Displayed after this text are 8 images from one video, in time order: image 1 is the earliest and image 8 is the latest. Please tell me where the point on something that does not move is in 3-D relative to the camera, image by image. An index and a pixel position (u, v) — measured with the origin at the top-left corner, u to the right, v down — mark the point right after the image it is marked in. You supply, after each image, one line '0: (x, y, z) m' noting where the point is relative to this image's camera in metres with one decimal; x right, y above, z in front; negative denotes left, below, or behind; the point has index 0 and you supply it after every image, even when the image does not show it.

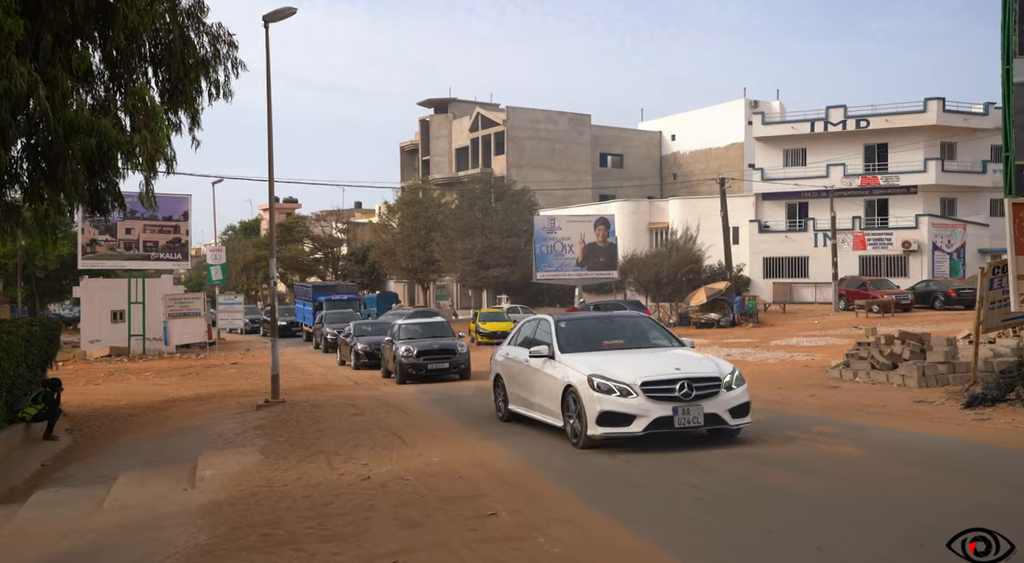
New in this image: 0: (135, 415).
0: (-8.1, -2.9, +17.8) m
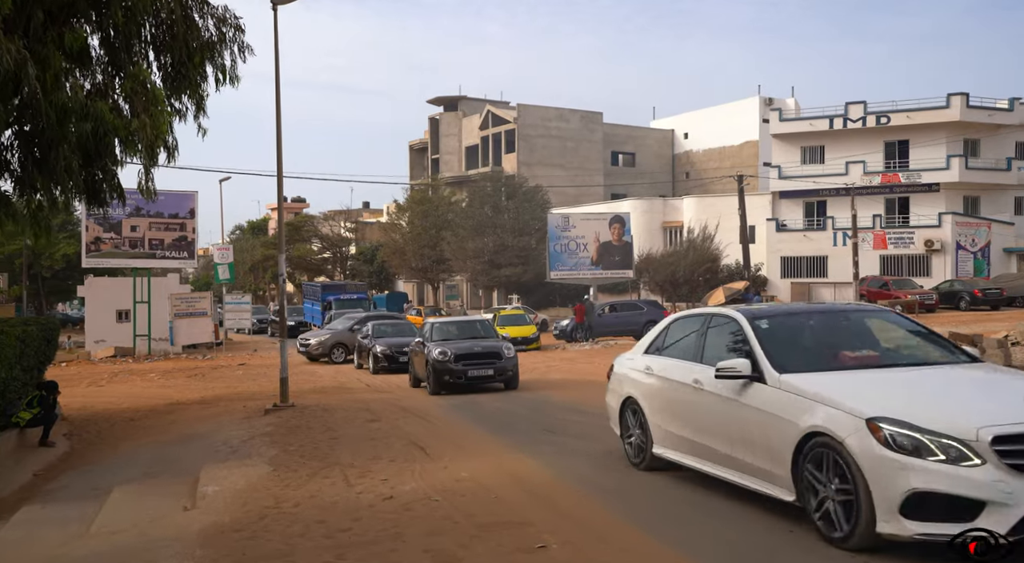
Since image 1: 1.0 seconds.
0: (-7.7, -2.9, +16.9) m
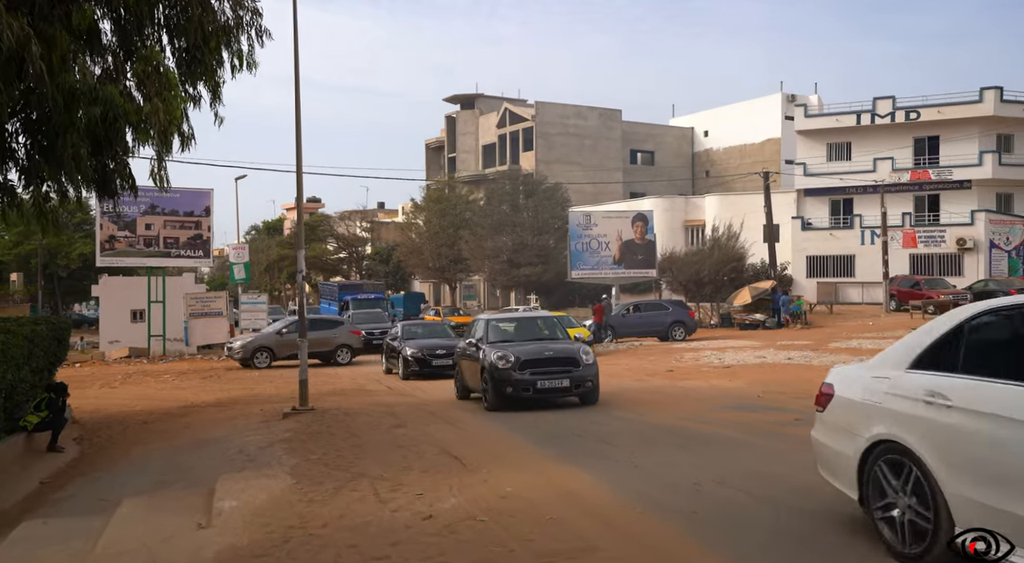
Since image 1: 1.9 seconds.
0: (-7.1, -2.8, +16.2) m
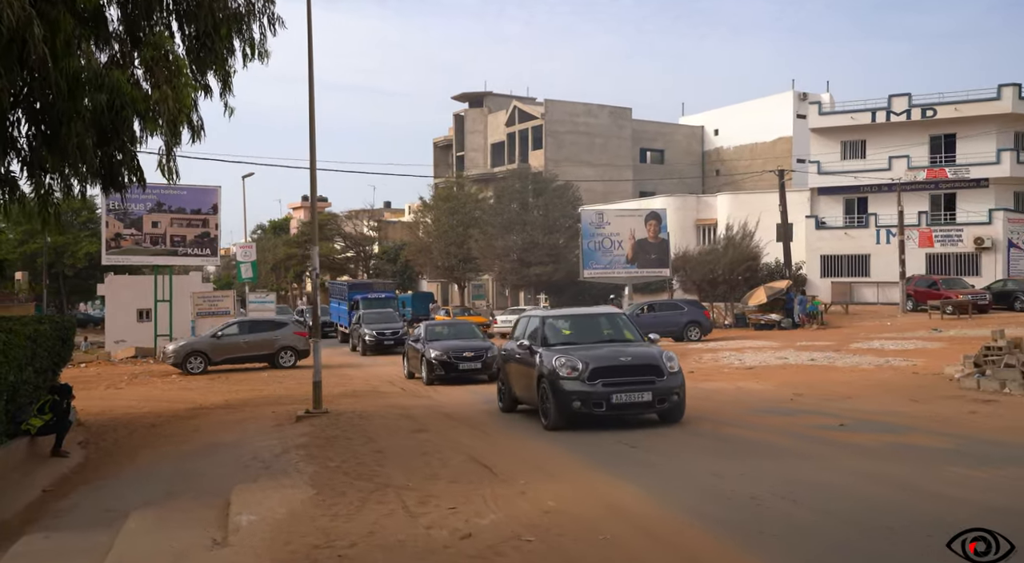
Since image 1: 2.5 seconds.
0: (-6.7, -2.8, +15.6) m
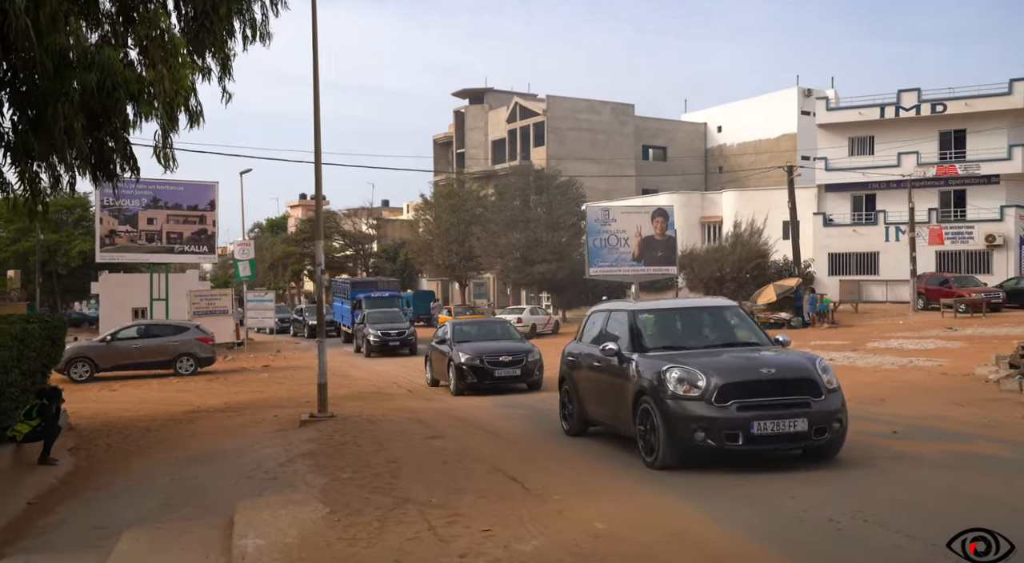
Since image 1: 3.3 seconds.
0: (-6.4, -2.7, +14.8) m
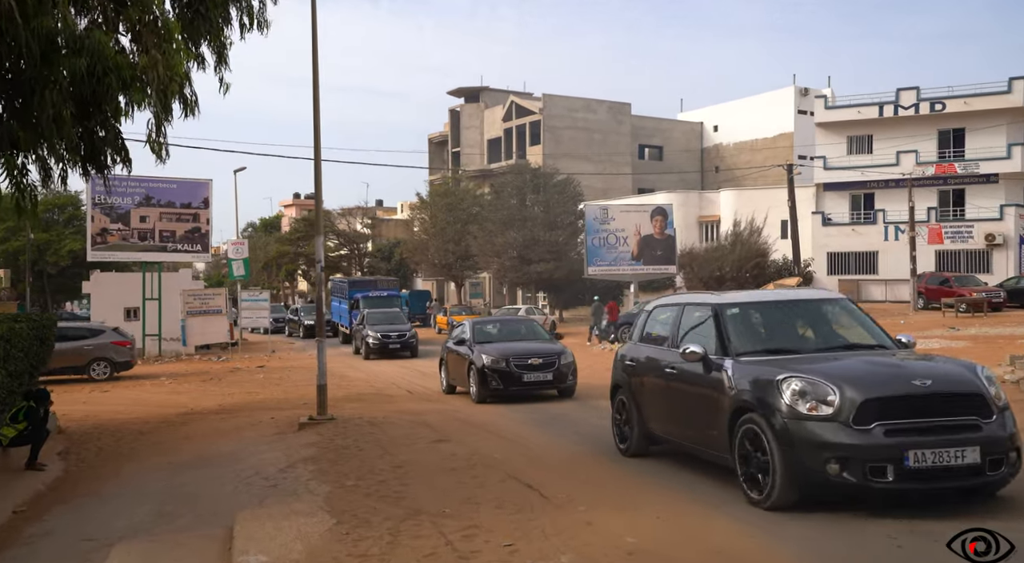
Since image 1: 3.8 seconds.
0: (-6.3, -2.7, +14.3) m
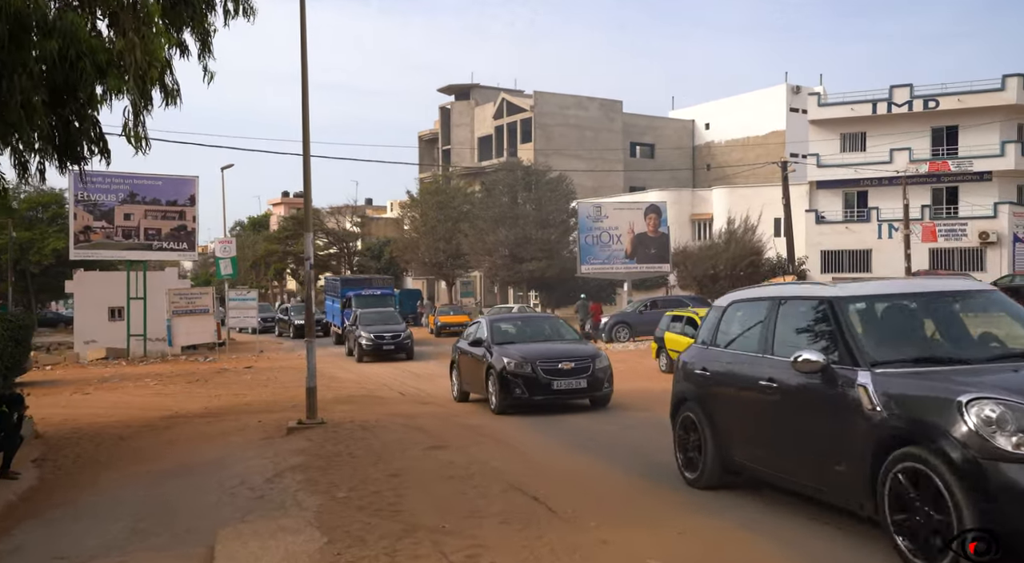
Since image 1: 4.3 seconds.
0: (-6.4, -2.6, +13.7) m
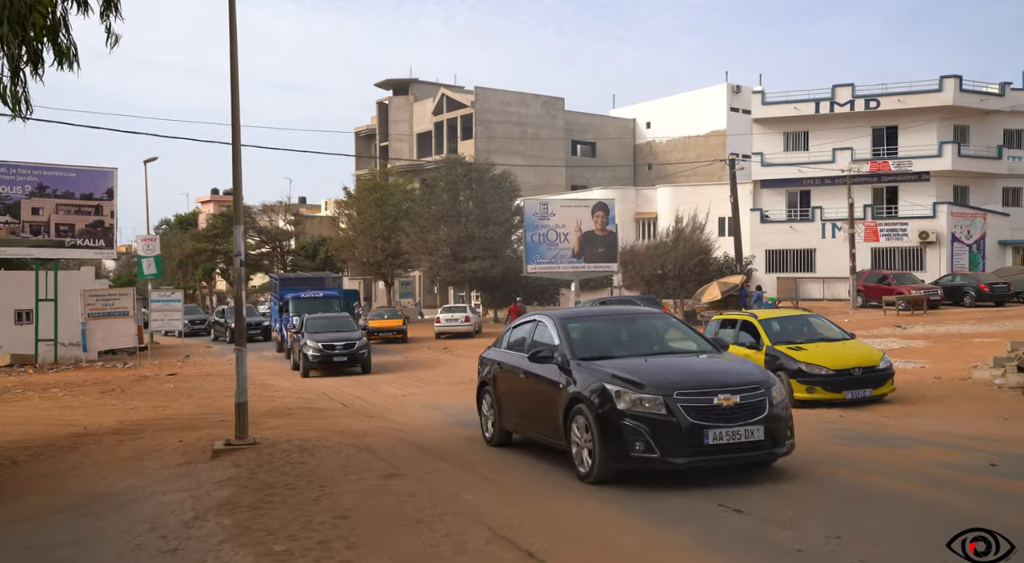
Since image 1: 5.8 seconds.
0: (-7.0, -2.6, +11.7) m
